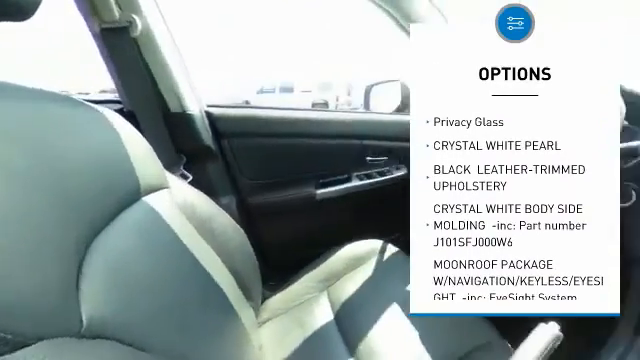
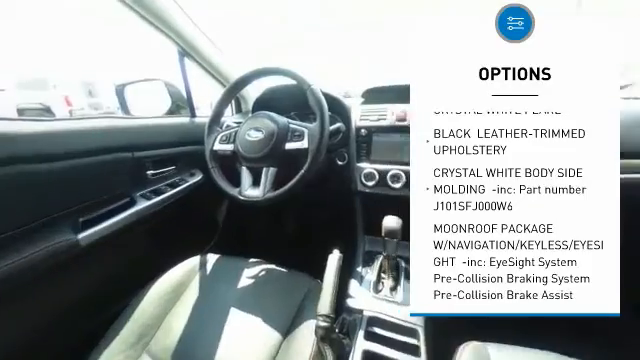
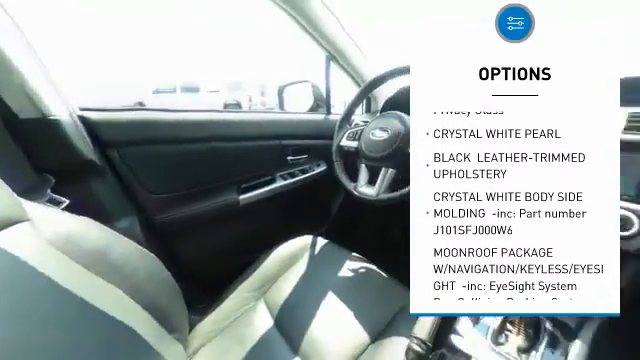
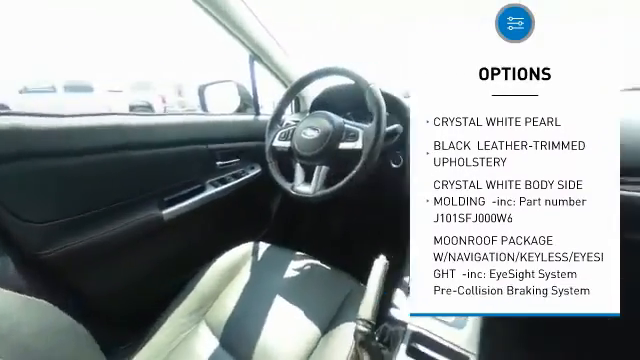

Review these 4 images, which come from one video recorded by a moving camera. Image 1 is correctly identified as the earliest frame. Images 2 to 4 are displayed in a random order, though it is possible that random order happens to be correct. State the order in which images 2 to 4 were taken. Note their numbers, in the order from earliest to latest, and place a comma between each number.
3, 4, 2
